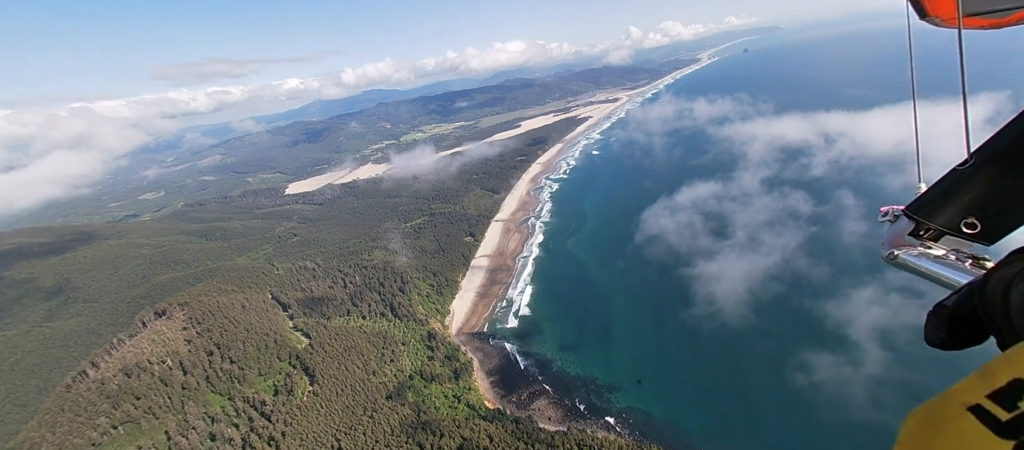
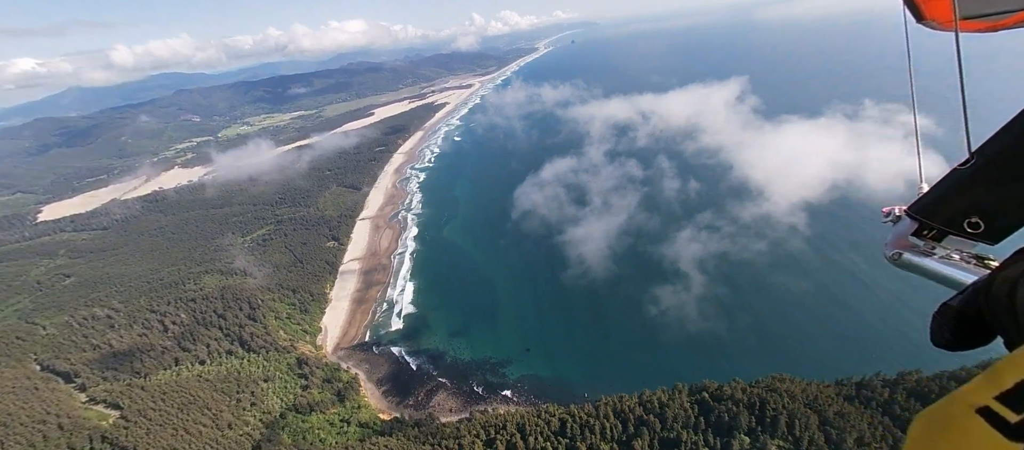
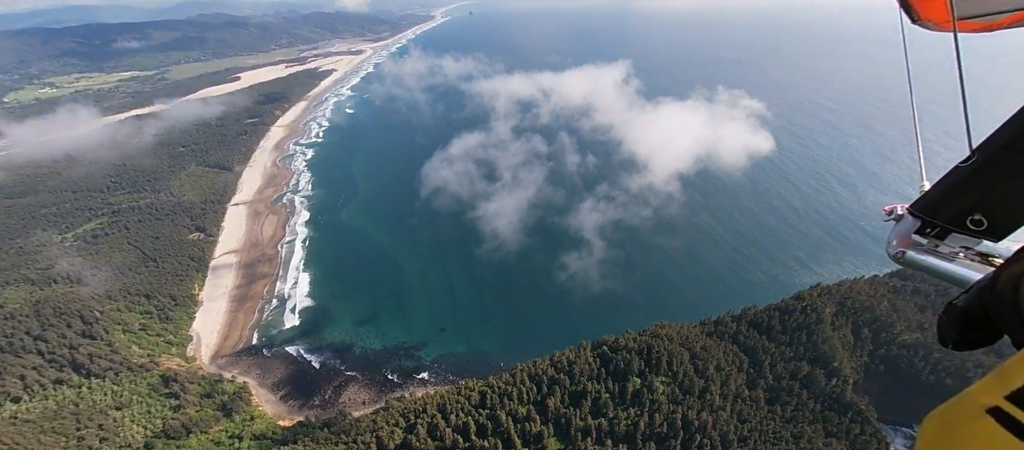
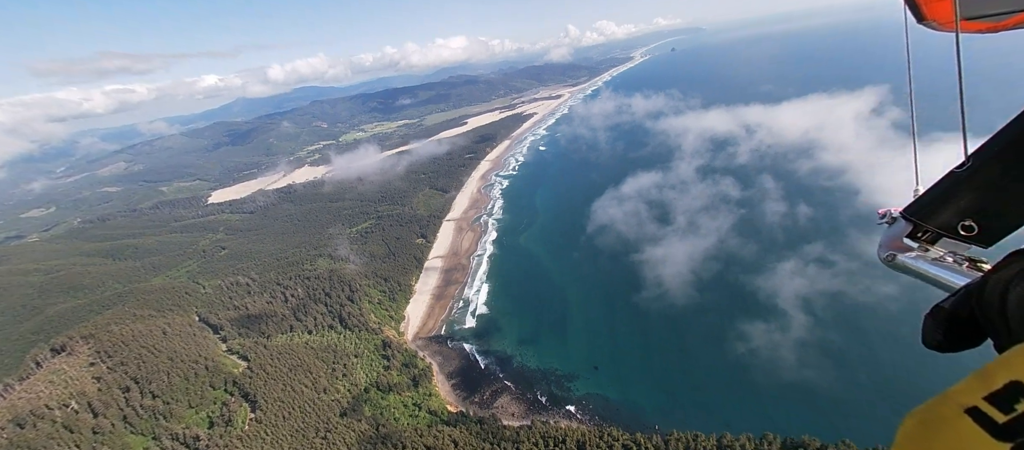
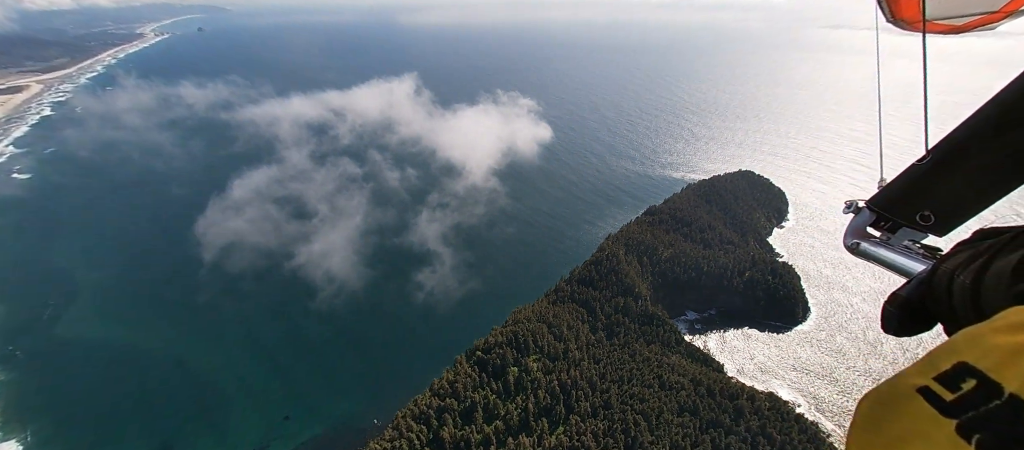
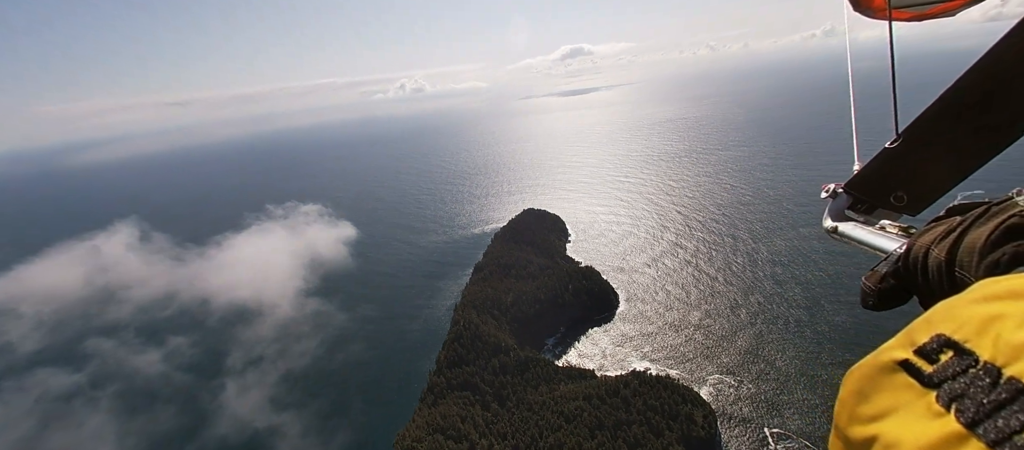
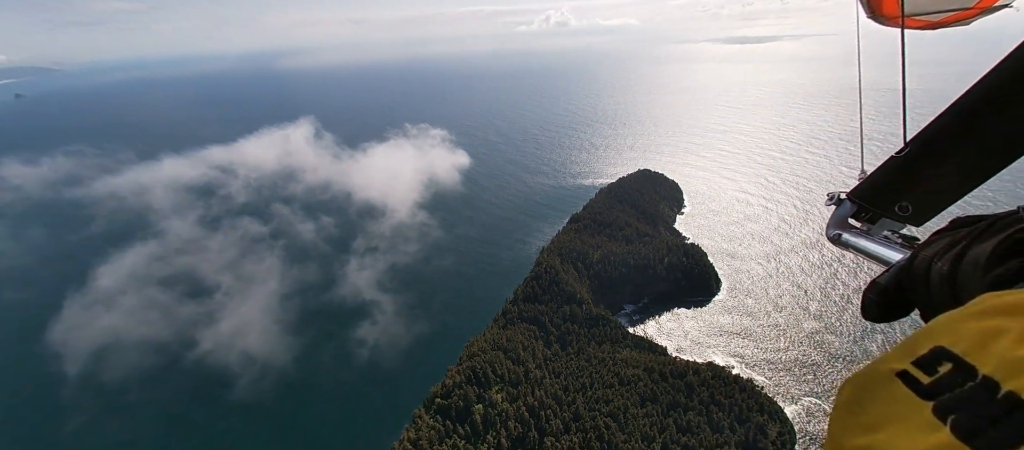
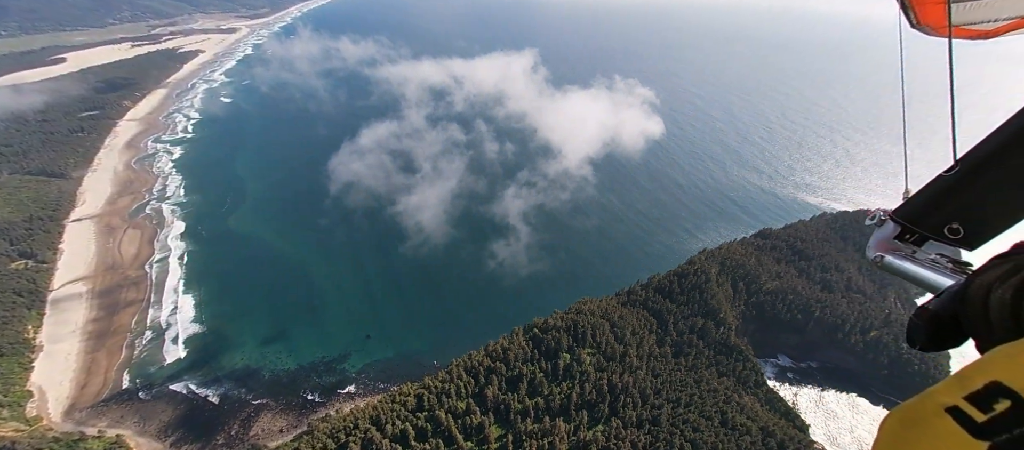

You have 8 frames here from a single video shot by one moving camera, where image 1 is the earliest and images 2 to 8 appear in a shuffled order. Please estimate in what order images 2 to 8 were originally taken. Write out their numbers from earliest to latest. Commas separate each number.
4, 2, 3, 8, 5, 7, 6
